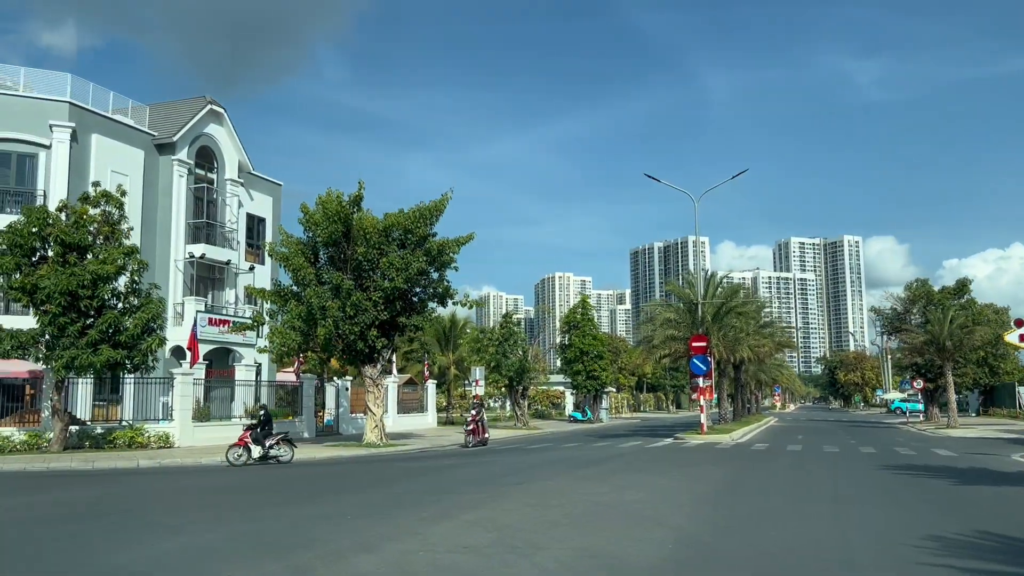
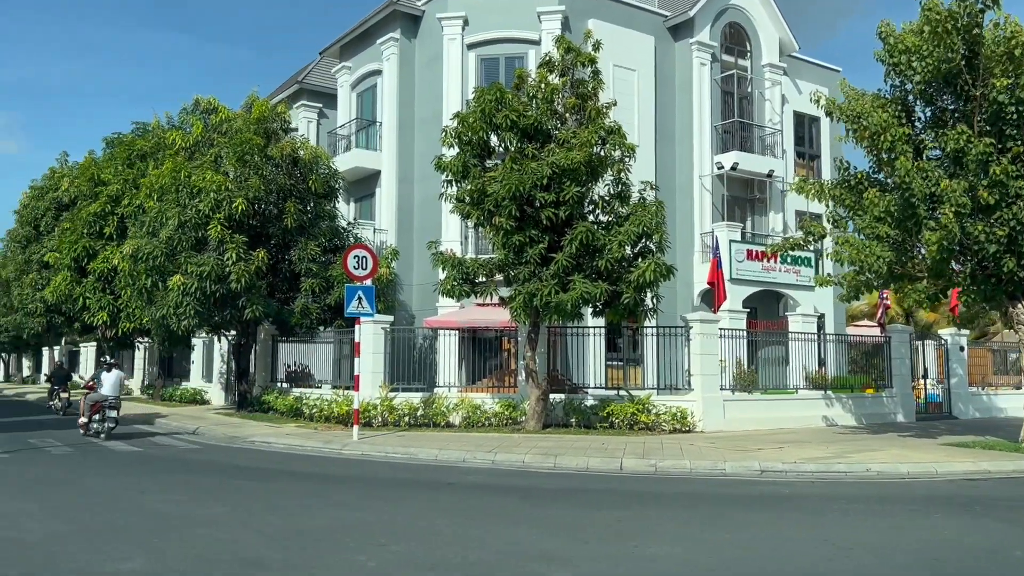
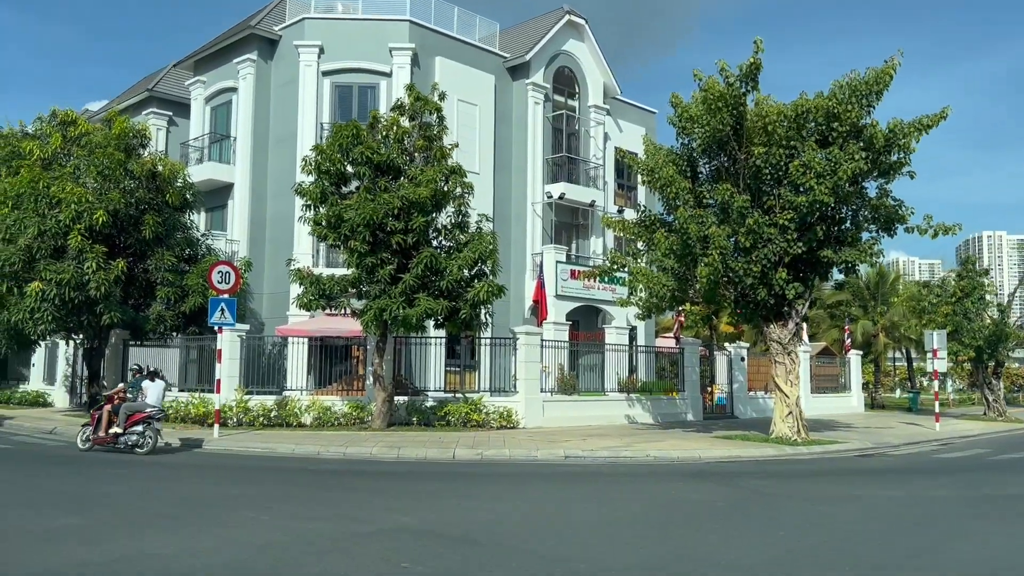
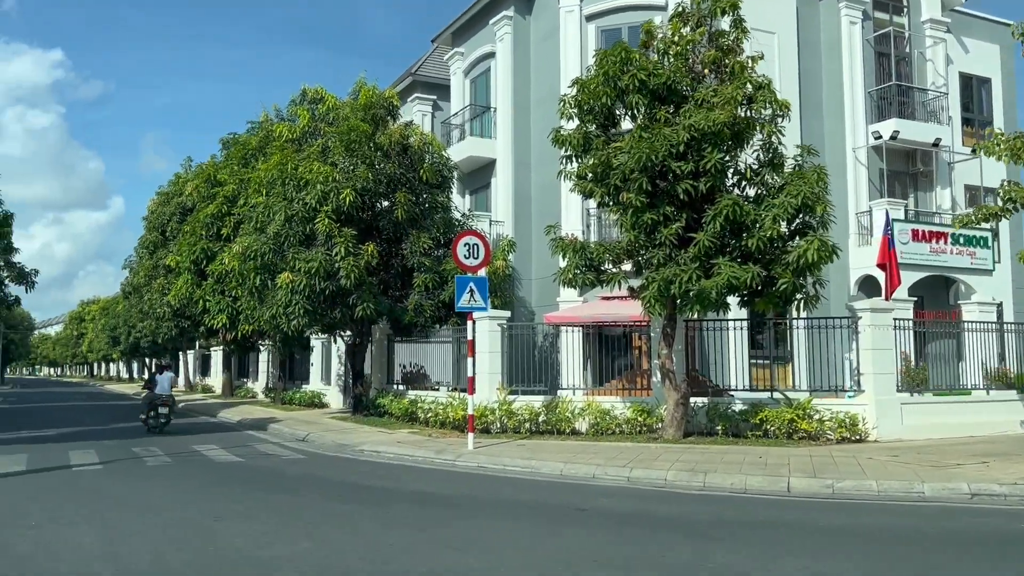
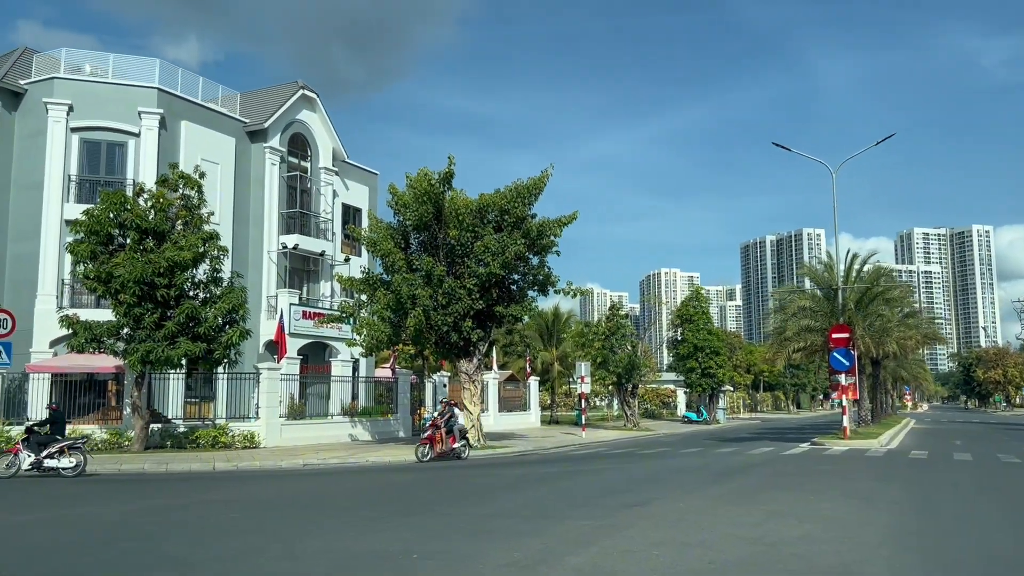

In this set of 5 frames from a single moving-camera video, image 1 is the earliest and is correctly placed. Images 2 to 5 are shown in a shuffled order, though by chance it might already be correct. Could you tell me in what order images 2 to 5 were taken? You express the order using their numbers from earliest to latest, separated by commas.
5, 3, 2, 4
